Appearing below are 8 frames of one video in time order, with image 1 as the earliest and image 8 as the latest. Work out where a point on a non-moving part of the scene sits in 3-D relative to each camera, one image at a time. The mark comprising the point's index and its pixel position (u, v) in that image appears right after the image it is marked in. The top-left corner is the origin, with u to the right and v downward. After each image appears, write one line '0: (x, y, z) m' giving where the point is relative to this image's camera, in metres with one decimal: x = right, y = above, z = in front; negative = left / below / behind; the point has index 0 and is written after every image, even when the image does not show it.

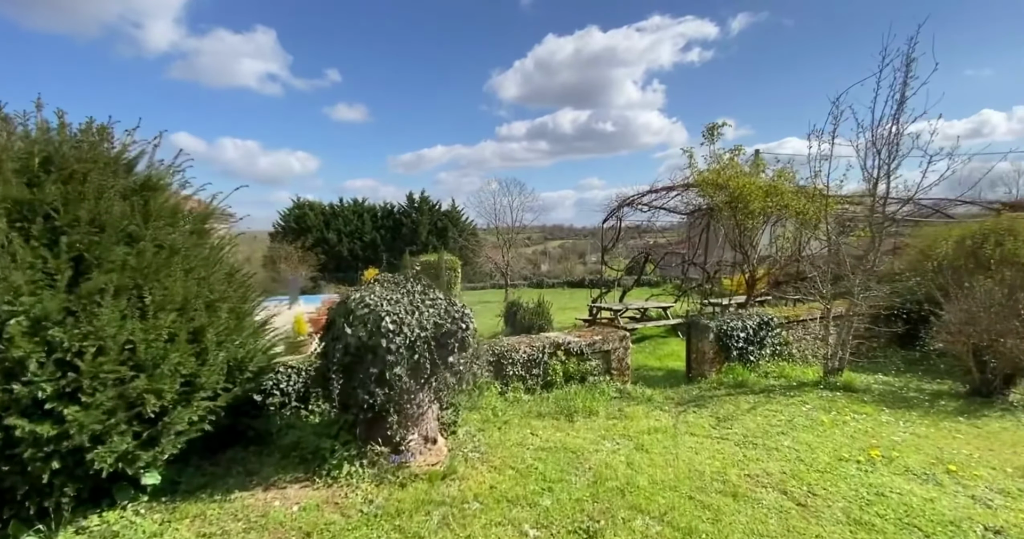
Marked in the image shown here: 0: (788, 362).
0: (+3.4, -1.1, +5.9) m
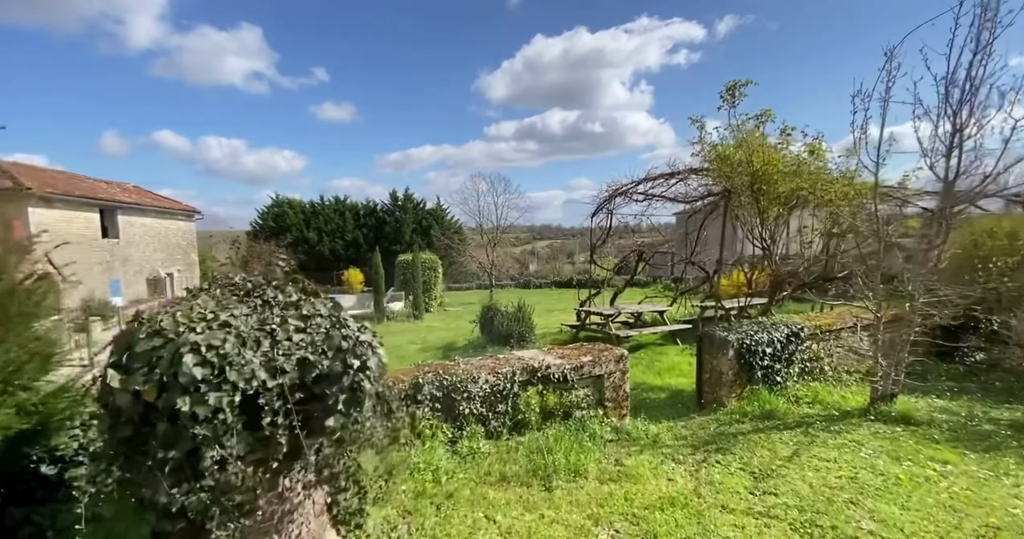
0: (+3.1, -1.1, +4.8) m
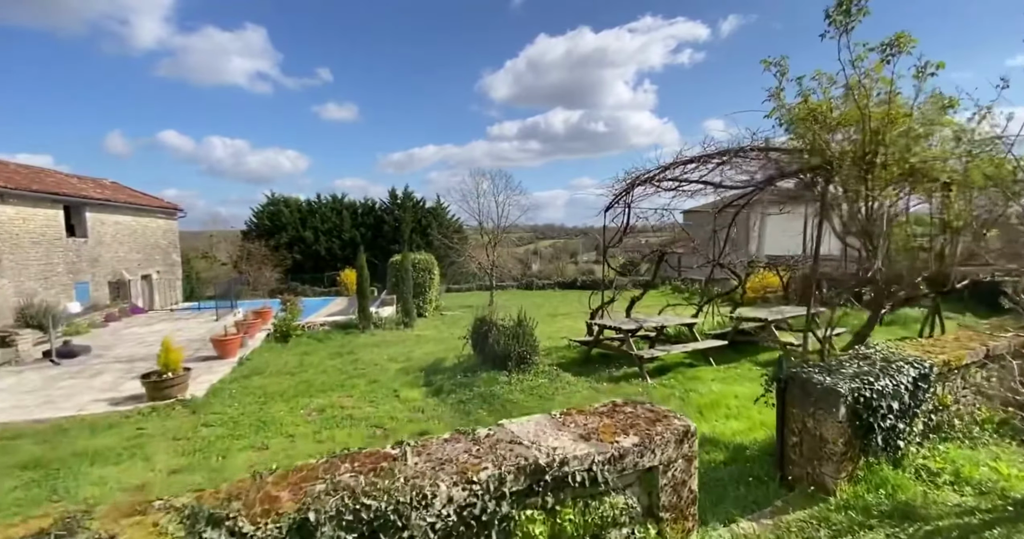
0: (+3.0, -1.2, +3.3) m
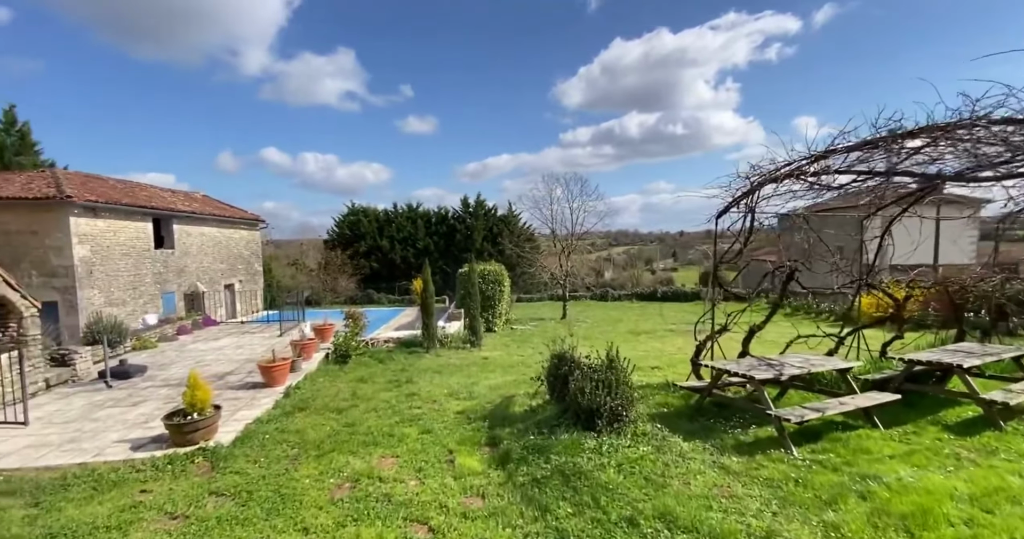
0: (+3.4, -1.4, +1.4) m
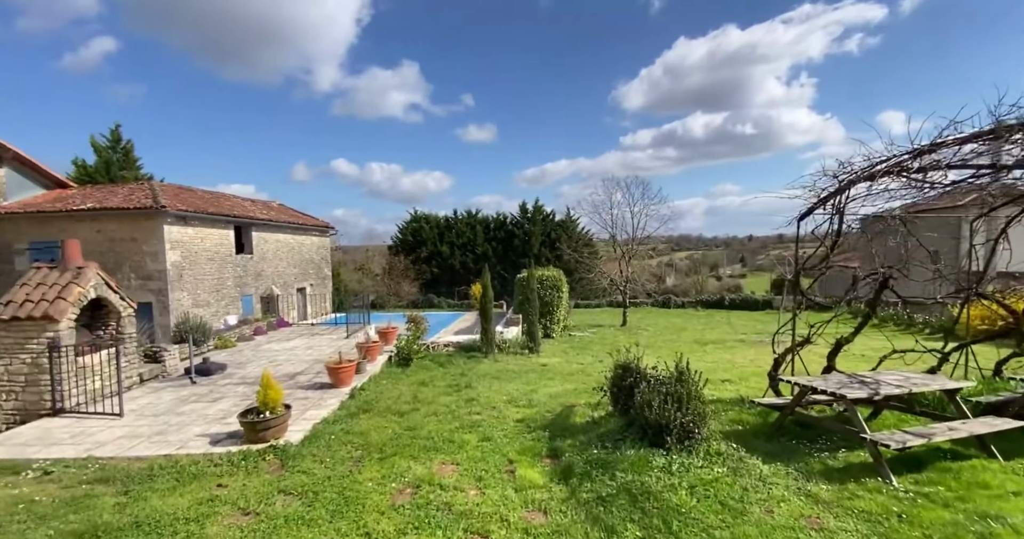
0: (+3.6, -1.5, +0.8) m
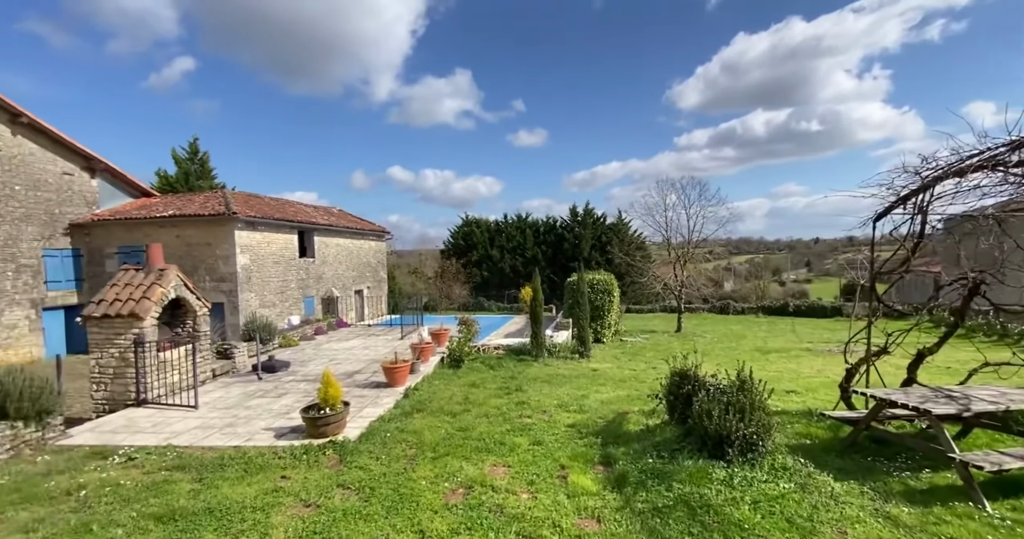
0: (+3.7, -1.5, +0.4) m
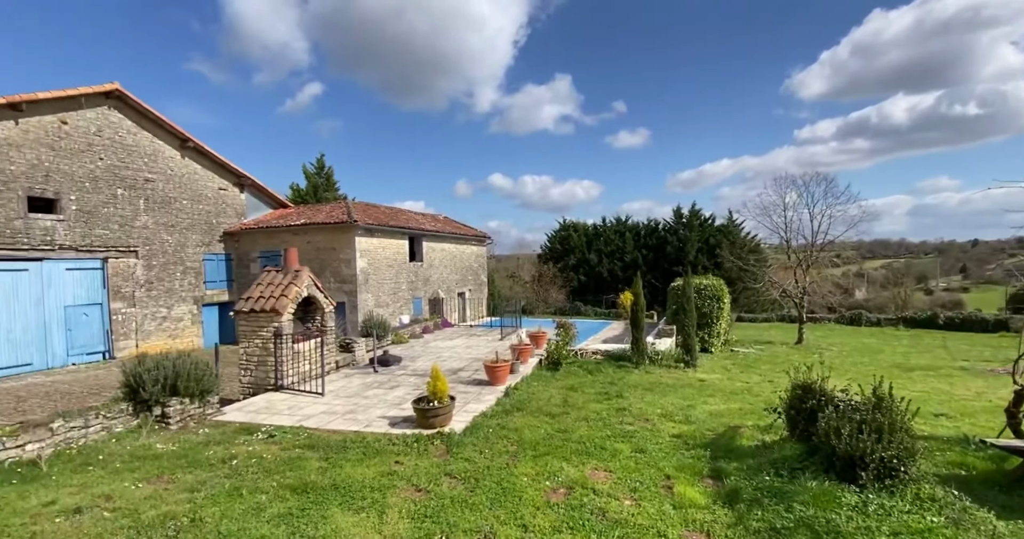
0: (+3.7, -1.5, -0.3) m
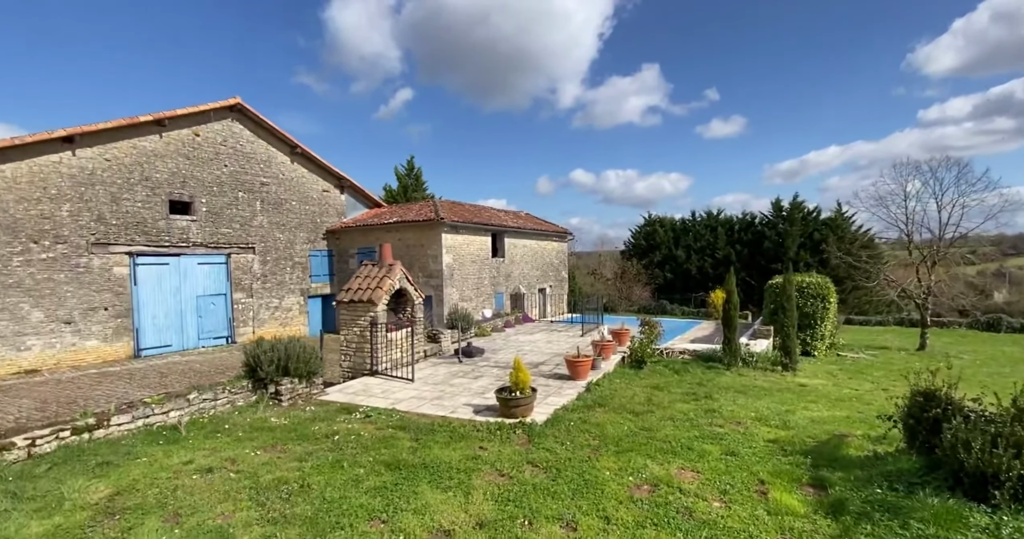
0: (+3.7, -1.4, -0.9) m
